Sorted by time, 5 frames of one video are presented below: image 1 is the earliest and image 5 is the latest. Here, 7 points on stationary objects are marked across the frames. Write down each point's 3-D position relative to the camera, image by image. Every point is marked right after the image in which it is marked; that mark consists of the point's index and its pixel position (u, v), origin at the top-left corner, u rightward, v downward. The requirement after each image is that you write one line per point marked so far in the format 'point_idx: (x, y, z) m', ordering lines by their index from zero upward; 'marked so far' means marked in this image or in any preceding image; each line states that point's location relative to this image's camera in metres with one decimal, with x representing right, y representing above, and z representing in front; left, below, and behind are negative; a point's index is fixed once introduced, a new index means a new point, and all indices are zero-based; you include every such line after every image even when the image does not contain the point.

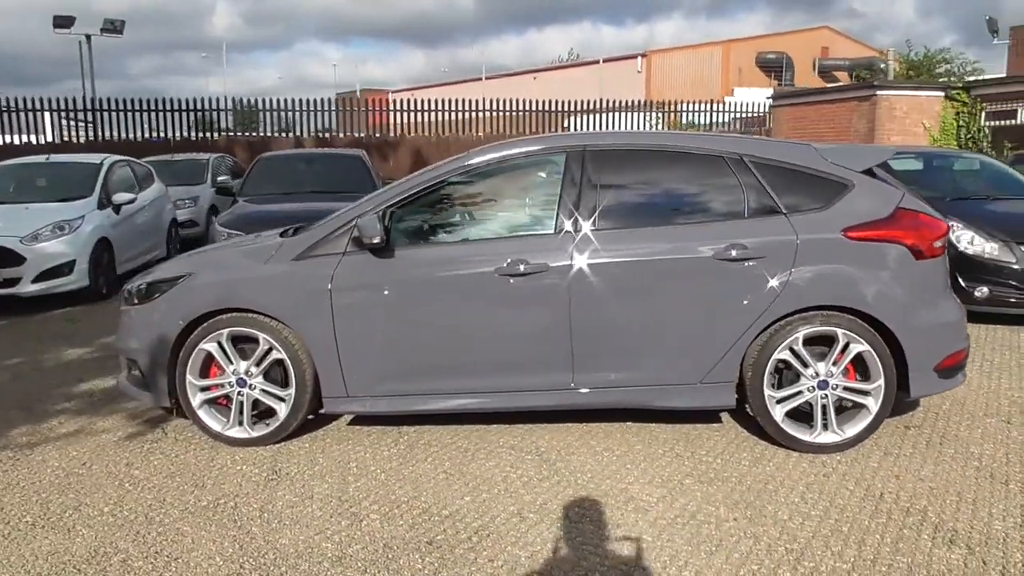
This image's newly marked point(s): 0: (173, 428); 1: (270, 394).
0: (-2.0, -0.8, +4.8) m
1: (-1.3, -0.6, +4.4) m
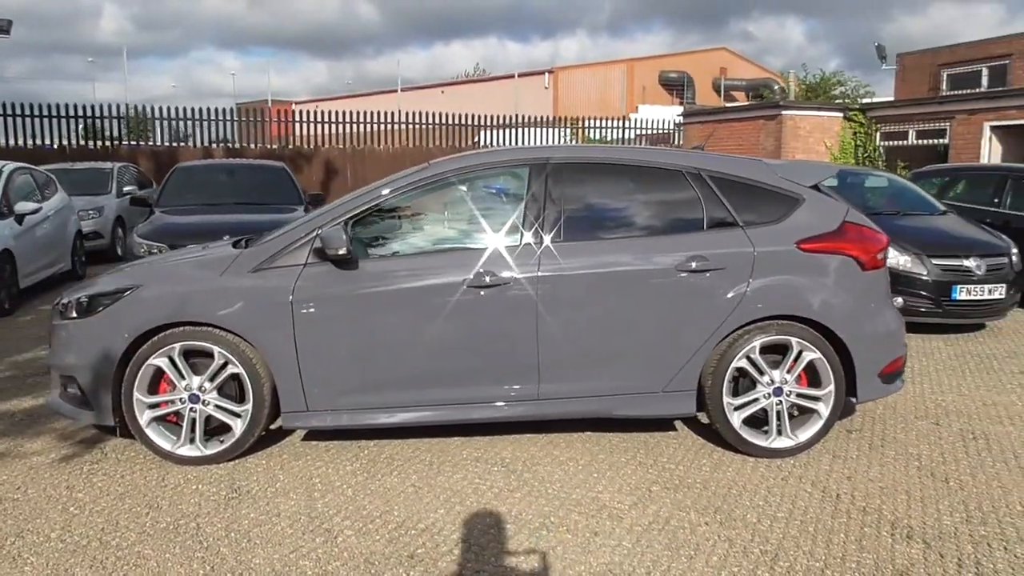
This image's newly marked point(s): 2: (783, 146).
0: (-2.2, -0.9, +4.5) m
1: (-1.5, -0.6, +4.2) m
2: (+5.9, +3.1, +17.9) m
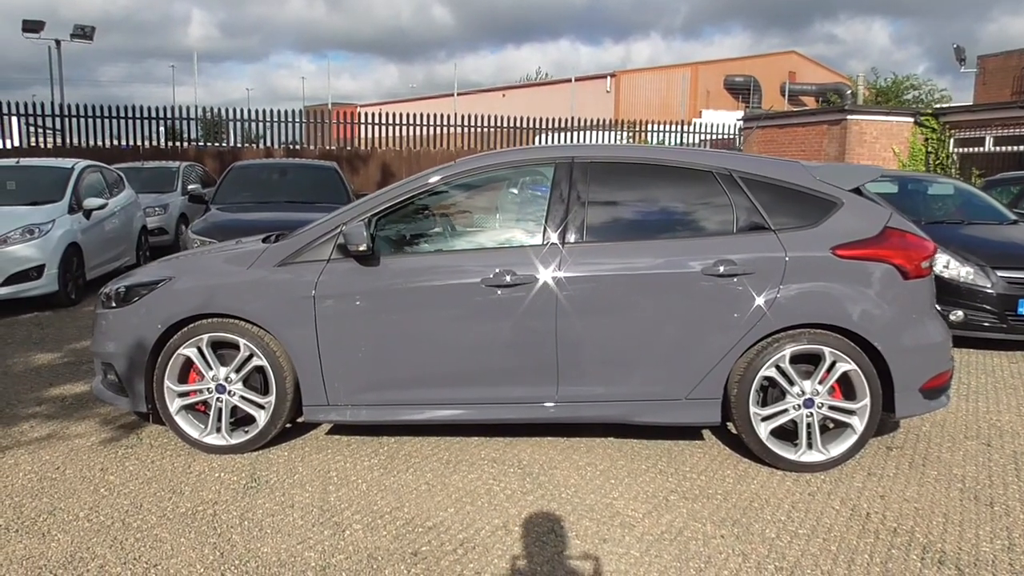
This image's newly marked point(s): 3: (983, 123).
0: (-2.1, -0.8, +4.7) m
1: (-1.4, -0.6, +4.3) m
2: (+7.1, +2.9, +17.4) m
3: (+9.8, +3.4, +17.1) m
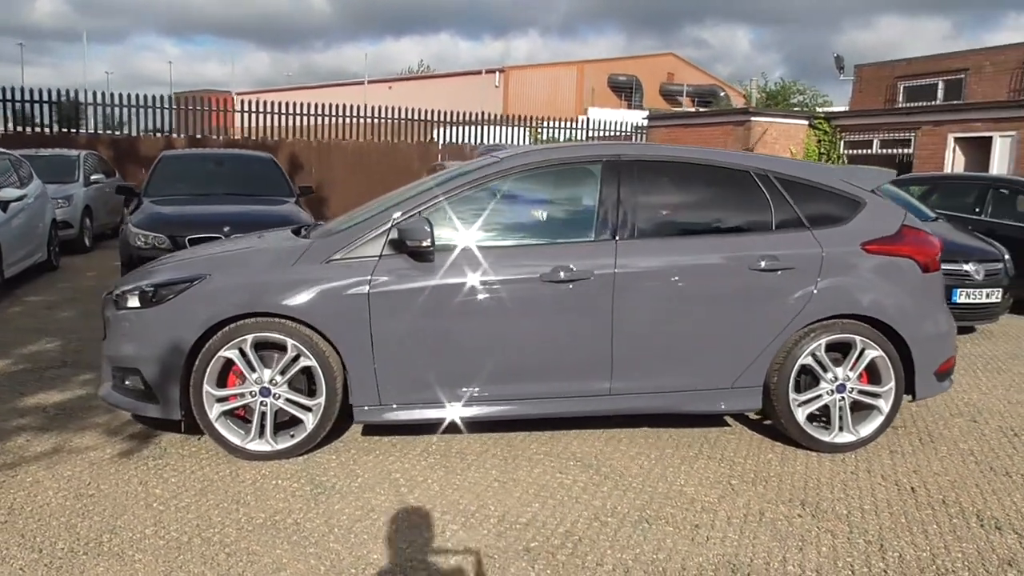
0: (-1.8, -0.8, +4.4) m
1: (-1.1, -0.6, +4.1) m
2: (+5.3, +3.1, +18.3) m
3: (+8.0, +3.6, +18.4) m
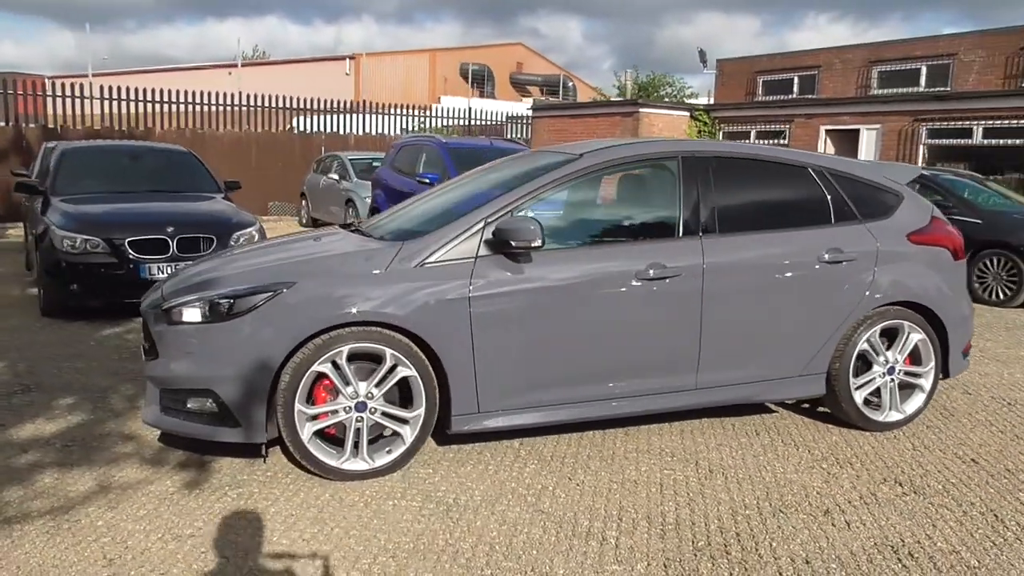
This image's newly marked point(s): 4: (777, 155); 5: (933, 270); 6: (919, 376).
0: (-1.3, -0.9, +4.0) m
1: (-0.6, -0.6, +3.9) m
2: (+2.8, +3.4, +18.9) m
3: (+5.5, +4.0, +19.6) m
4: (+1.5, +0.8, +4.7) m
5: (+2.4, +0.1, +4.8) m
6: (+2.4, -0.5, +4.8) m
